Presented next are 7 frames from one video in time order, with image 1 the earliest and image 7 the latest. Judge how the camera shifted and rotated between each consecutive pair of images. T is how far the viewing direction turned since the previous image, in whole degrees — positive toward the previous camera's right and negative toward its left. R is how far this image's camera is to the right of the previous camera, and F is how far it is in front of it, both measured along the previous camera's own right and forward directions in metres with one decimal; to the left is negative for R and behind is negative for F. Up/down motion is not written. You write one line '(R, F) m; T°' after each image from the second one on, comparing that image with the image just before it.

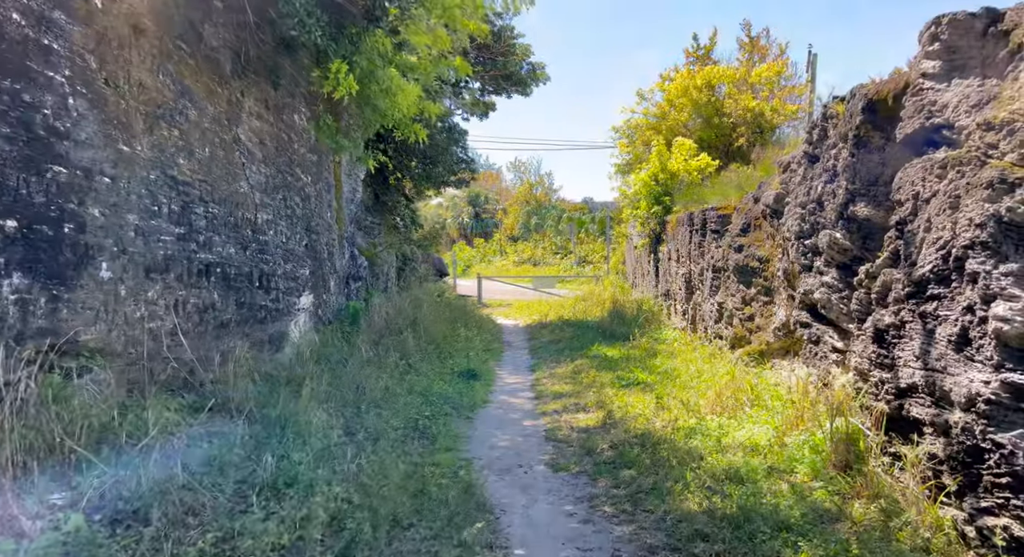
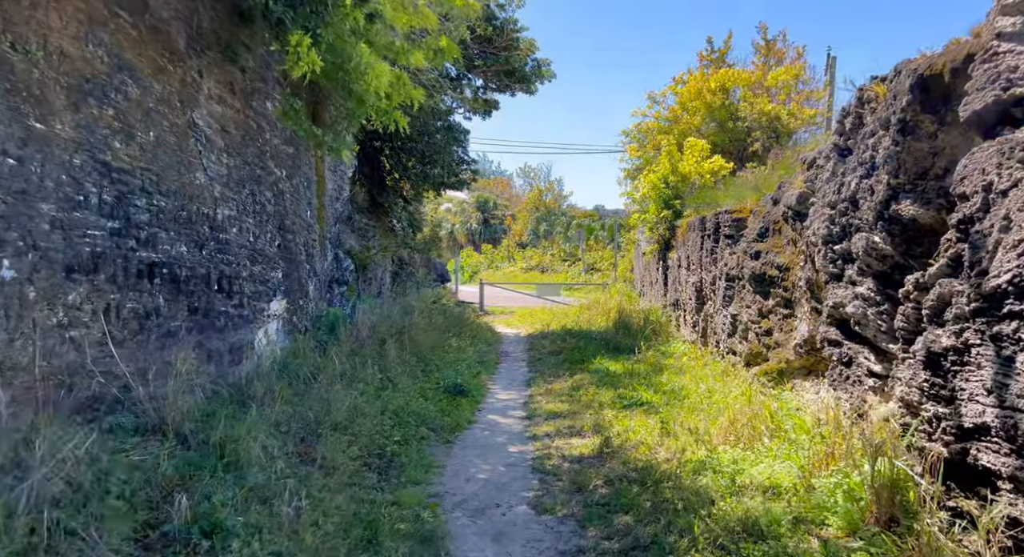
(+0.2, +0.6) m; -1°
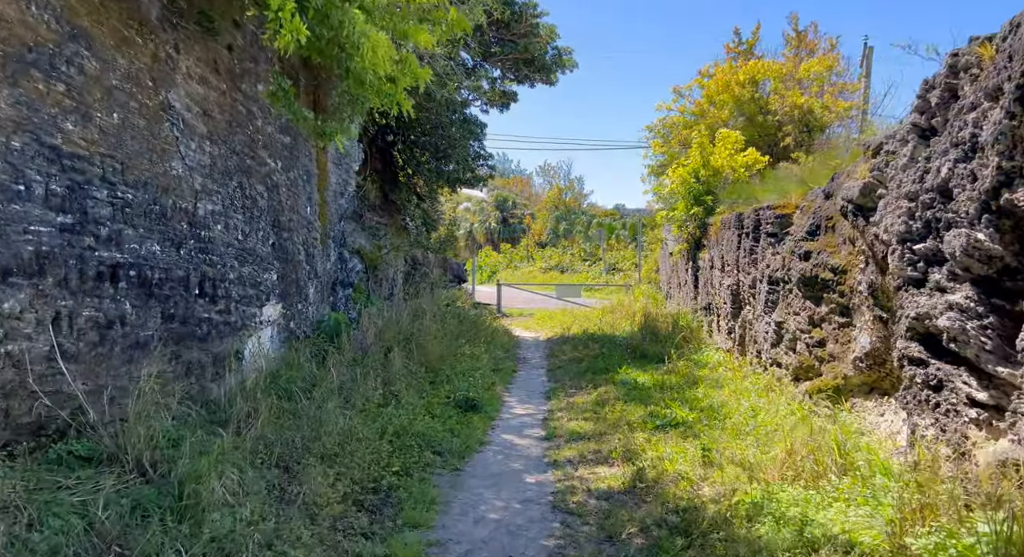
(0.0, +0.6) m; -2°
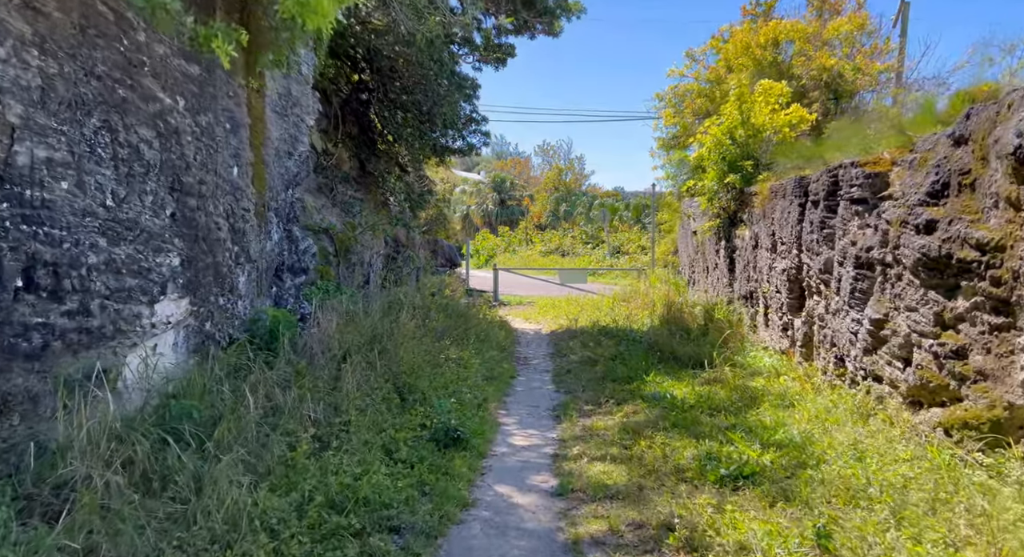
(0.0, +1.6) m; 0°
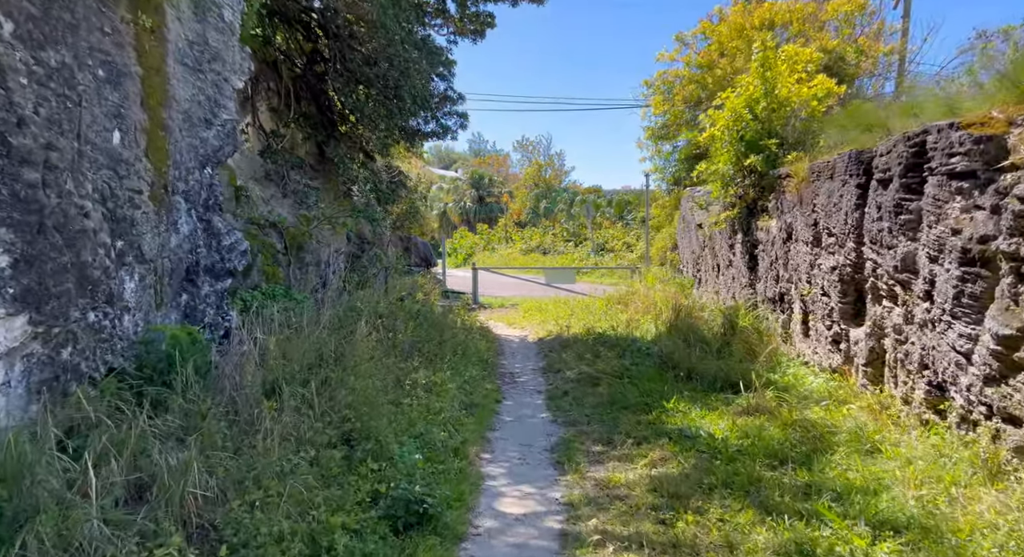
(0.0, +1.3) m; +2°
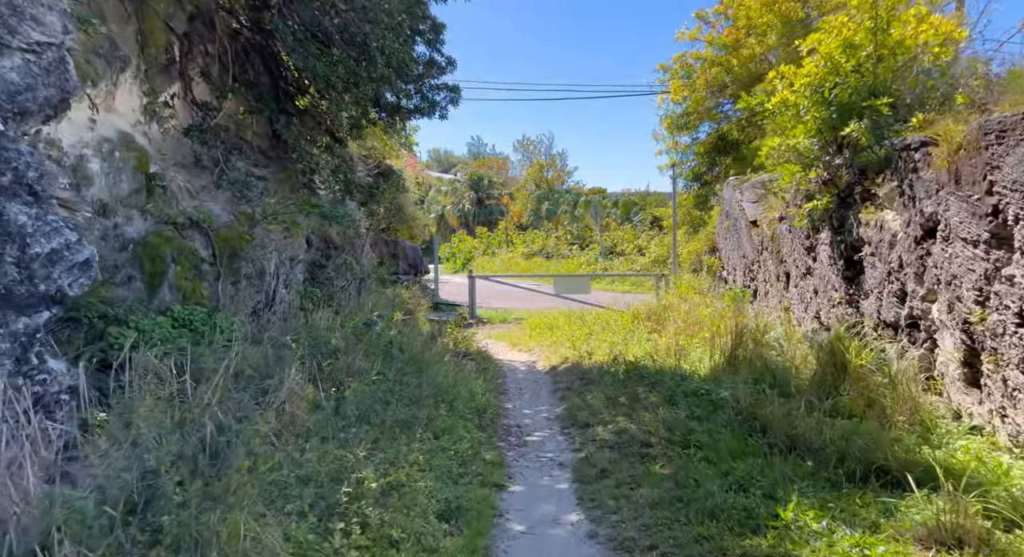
(0.0, +1.9) m; 0°
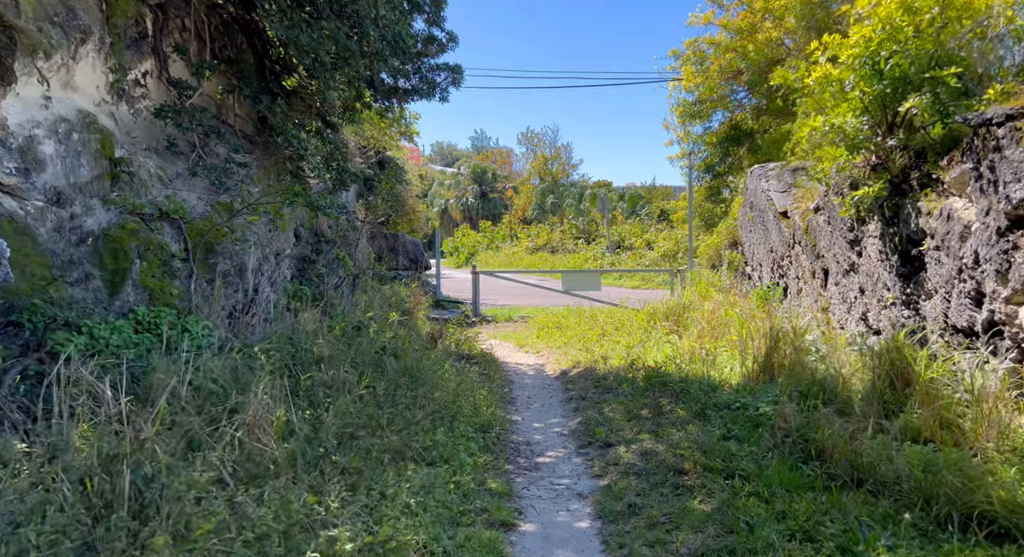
(0.0, +0.6) m; 0°
